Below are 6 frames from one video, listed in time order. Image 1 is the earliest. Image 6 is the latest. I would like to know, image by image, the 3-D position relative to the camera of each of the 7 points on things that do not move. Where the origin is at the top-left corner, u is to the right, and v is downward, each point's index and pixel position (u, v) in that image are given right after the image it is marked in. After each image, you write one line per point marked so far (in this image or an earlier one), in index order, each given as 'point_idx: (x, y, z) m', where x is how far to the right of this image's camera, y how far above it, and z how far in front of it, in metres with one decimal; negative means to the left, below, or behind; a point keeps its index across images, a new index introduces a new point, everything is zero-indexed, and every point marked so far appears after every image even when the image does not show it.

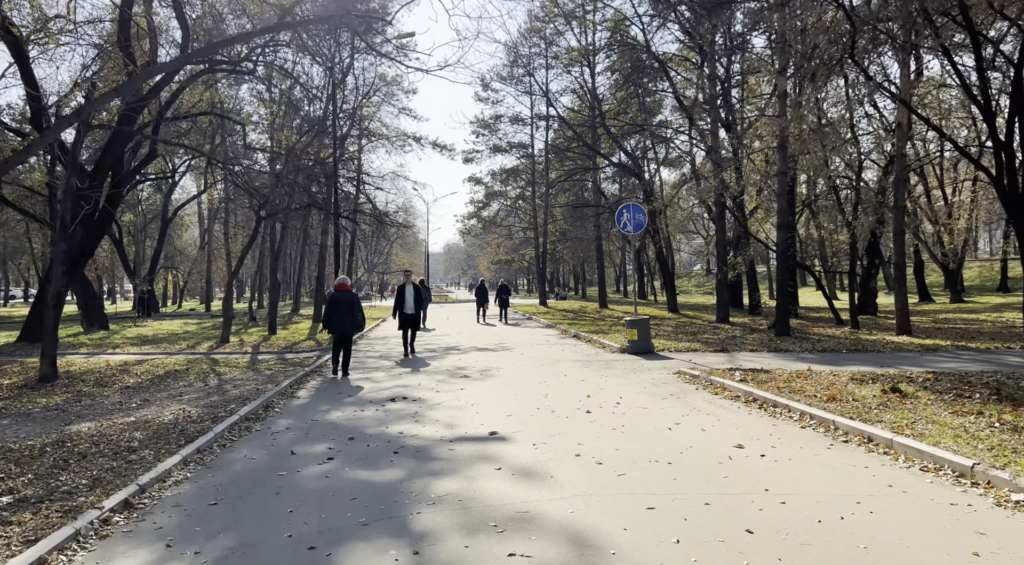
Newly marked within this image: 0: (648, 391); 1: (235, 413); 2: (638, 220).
0: (+1.5, -1.2, +8.3) m
1: (-2.6, -1.2, +6.9) m
2: (+2.4, +1.2, +13.8) m
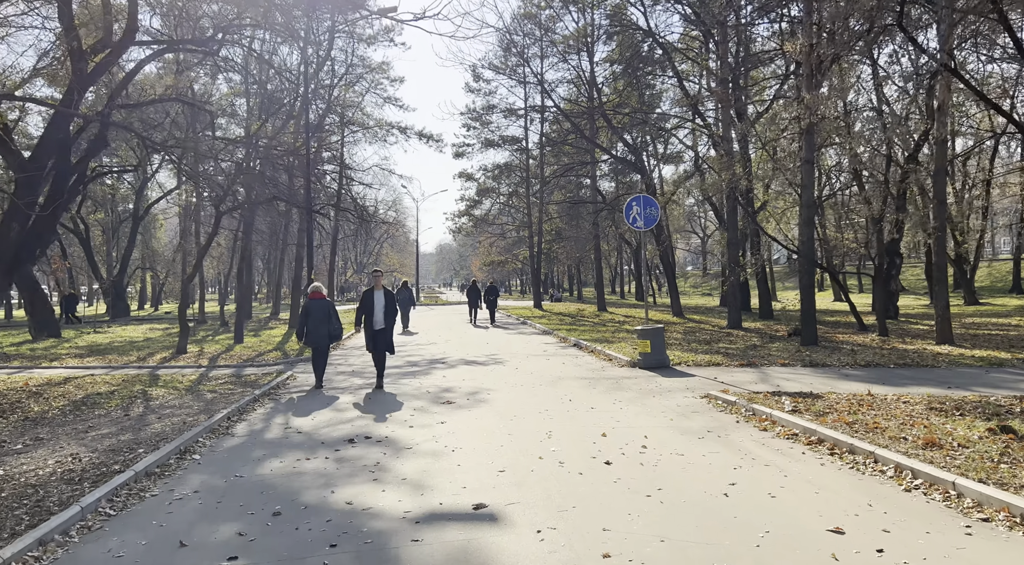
0: (+1.5, -1.3, +6.6) m
1: (-2.7, -1.3, +5.1) m
2: (+2.3, +1.1, +12.1) m
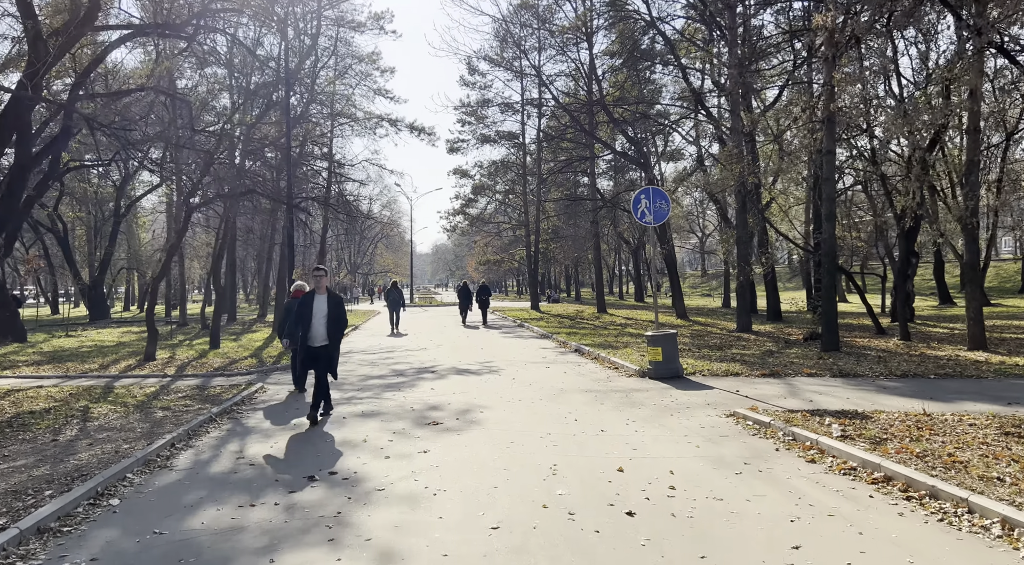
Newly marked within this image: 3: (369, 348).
0: (+1.5, -1.3, +5.5) m
1: (-2.7, -1.3, +4.0) m
2: (+2.2, +1.1, +11.0) m
3: (-2.8, -1.3, +14.6) m
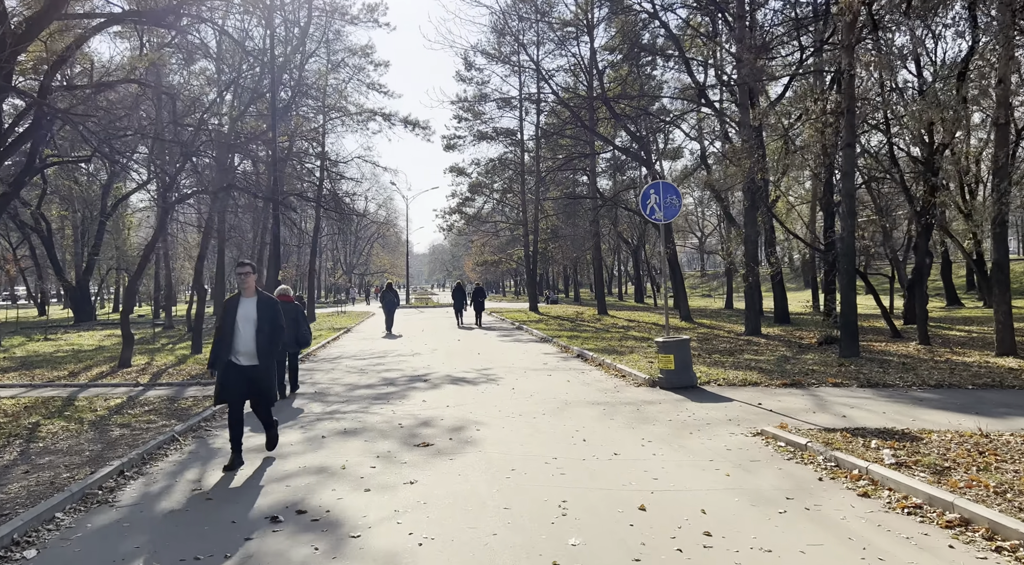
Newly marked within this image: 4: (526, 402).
0: (+1.5, -1.3, +4.7) m
1: (-2.7, -1.3, +3.2) m
2: (+2.2, +1.1, +10.2) m
3: (-2.9, -1.3, +13.8) m
4: (+0.2, -1.3, +8.3) m
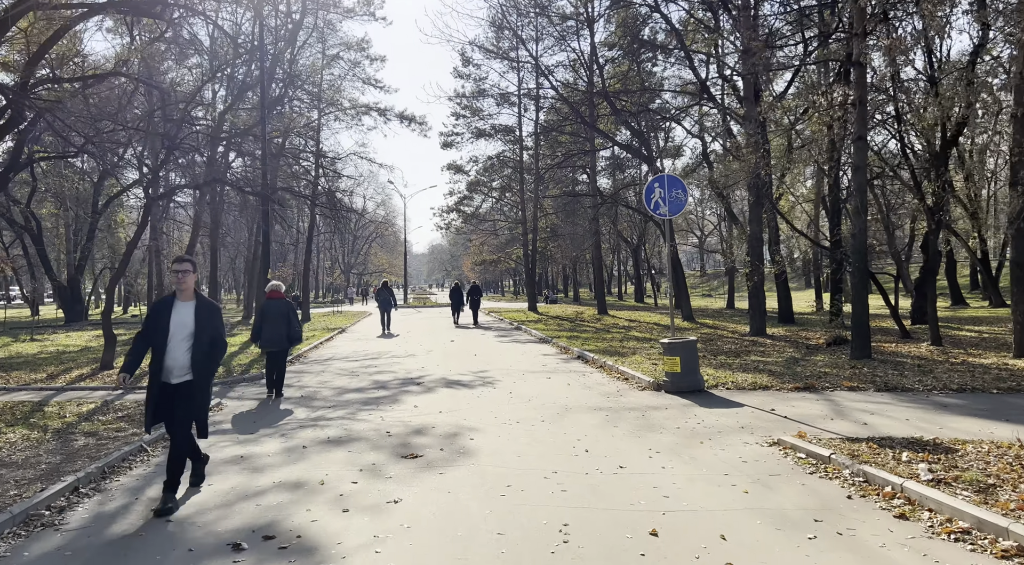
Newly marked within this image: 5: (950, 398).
0: (+1.4, -1.3, +4.2) m
1: (-2.7, -1.3, +2.7) m
2: (+2.2, +1.1, +9.7) m
3: (-2.9, -1.3, +13.3) m
4: (+0.1, -1.3, +7.8) m
5: (+4.6, -1.2, +7.7) m
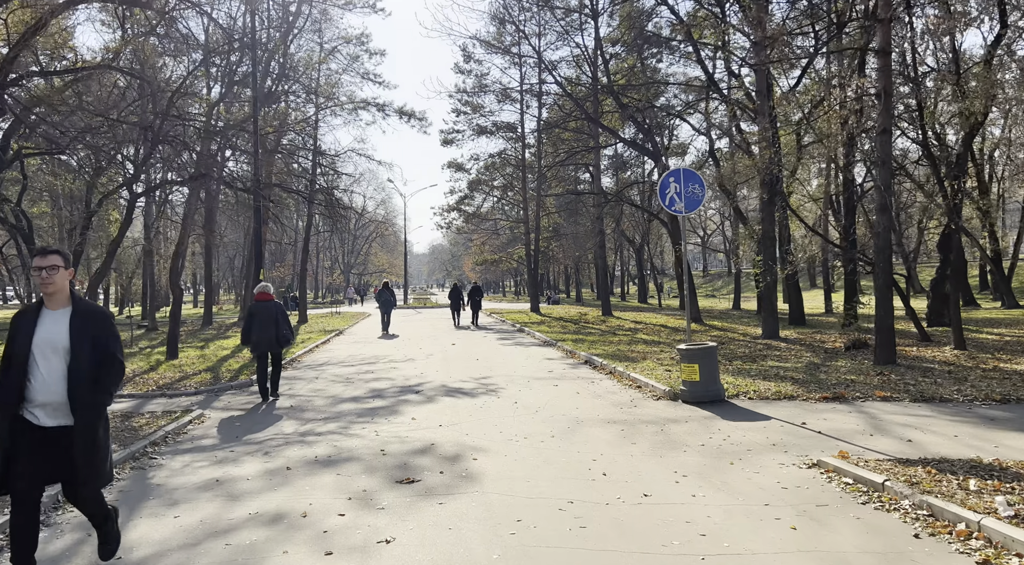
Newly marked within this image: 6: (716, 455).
0: (+1.5, -1.3, +3.6) m
1: (-2.6, -1.3, +2.1) m
2: (+2.2, +1.1, +9.1) m
3: (-2.8, -1.3, +12.6) m
4: (+0.2, -1.3, +7.2) m
5: (+4.7, -1.3, +7.1) m
6: (+1.6, -1.3, +5.7) m
